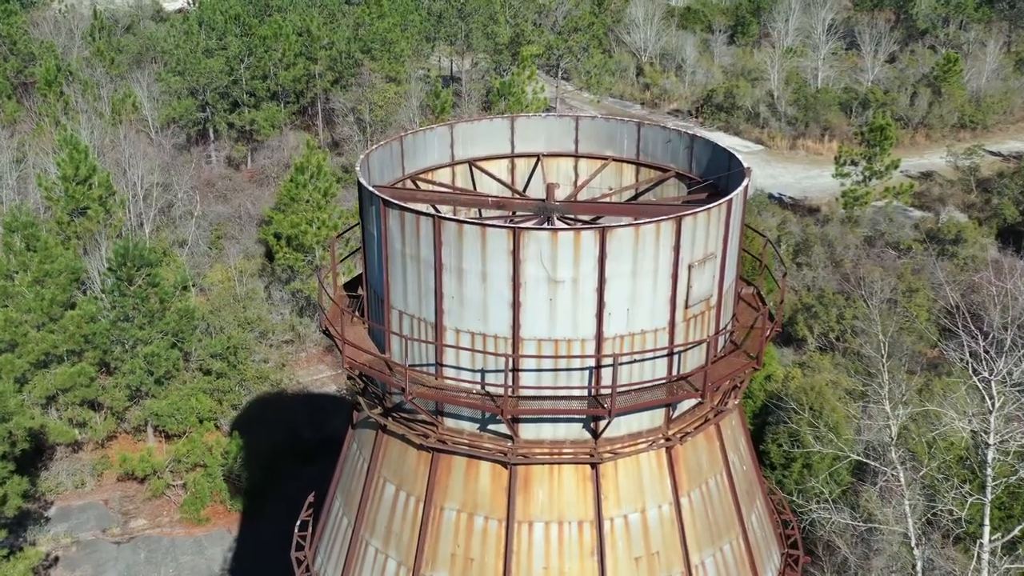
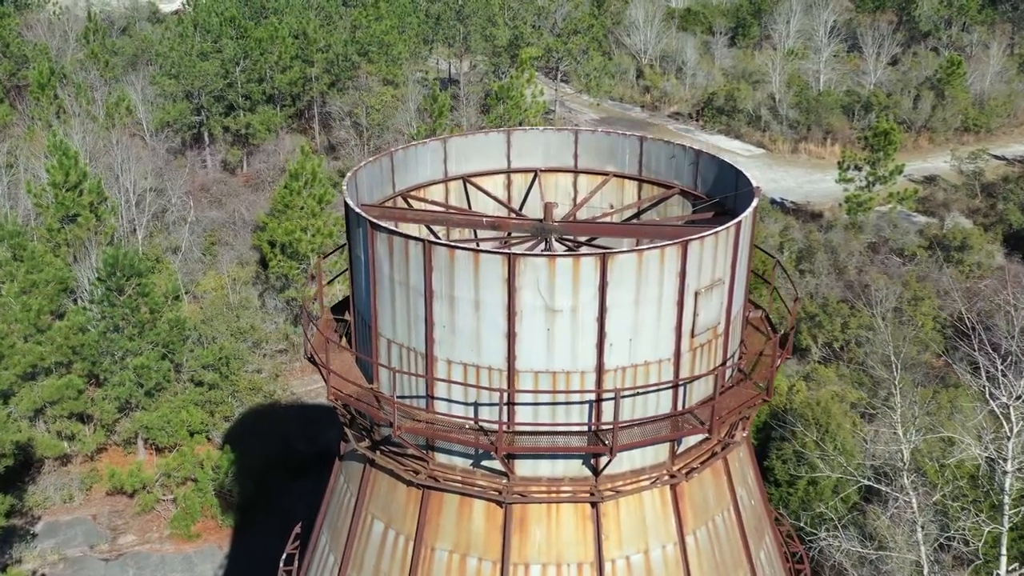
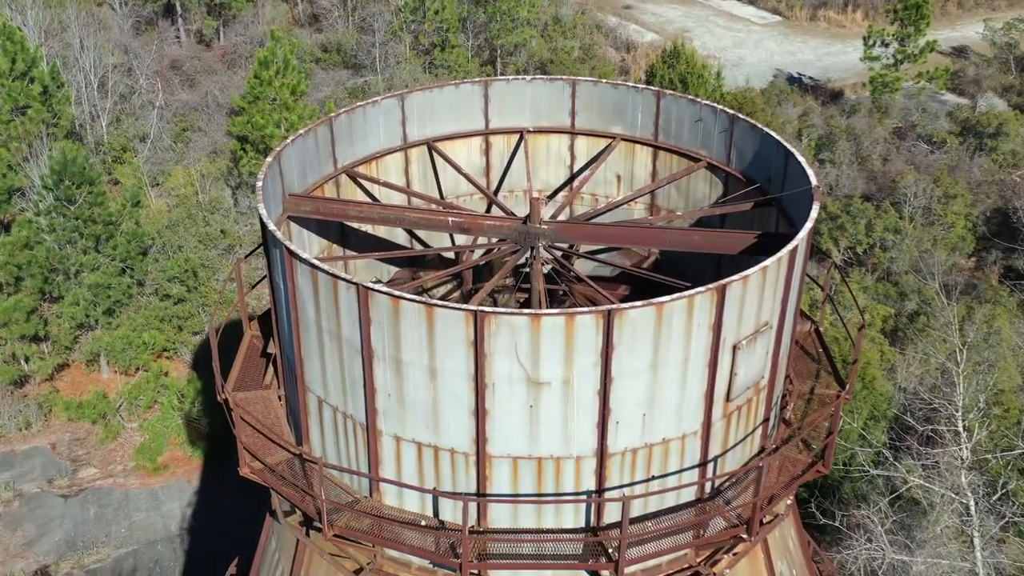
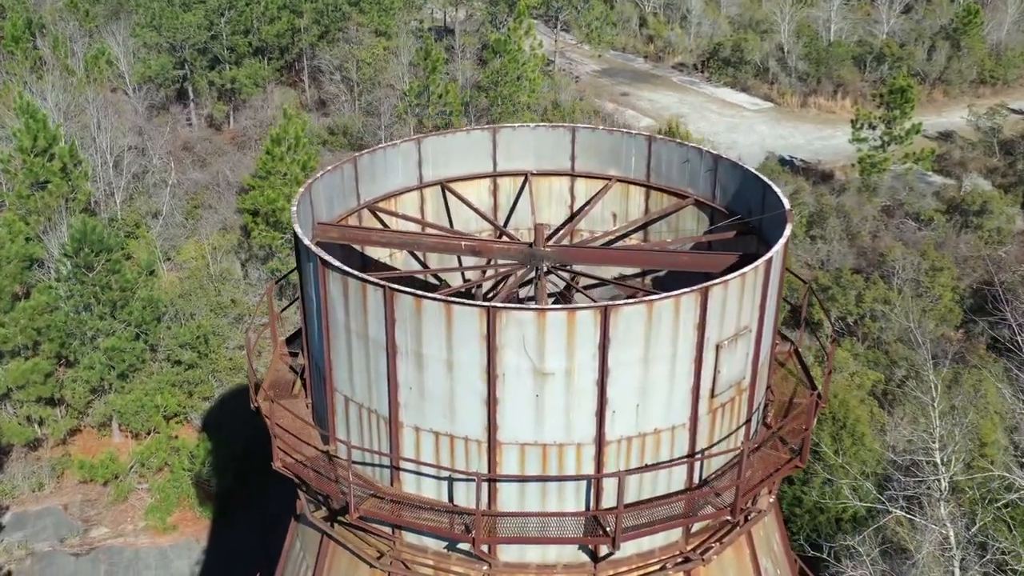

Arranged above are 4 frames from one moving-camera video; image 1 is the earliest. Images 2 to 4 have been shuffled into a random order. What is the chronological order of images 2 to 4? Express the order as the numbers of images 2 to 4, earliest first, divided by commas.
2, 4, 3
